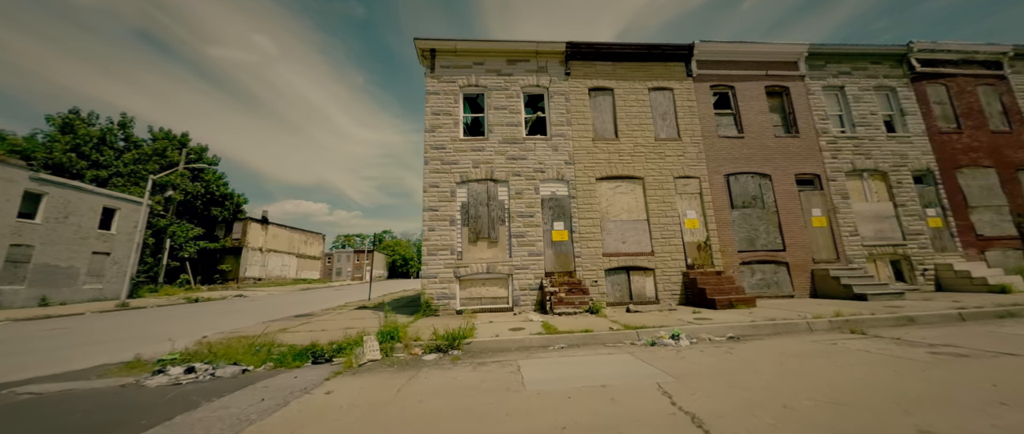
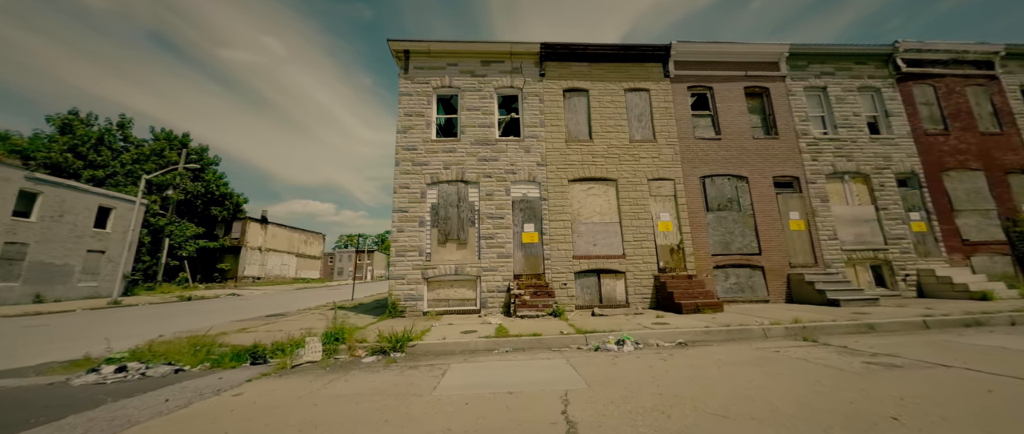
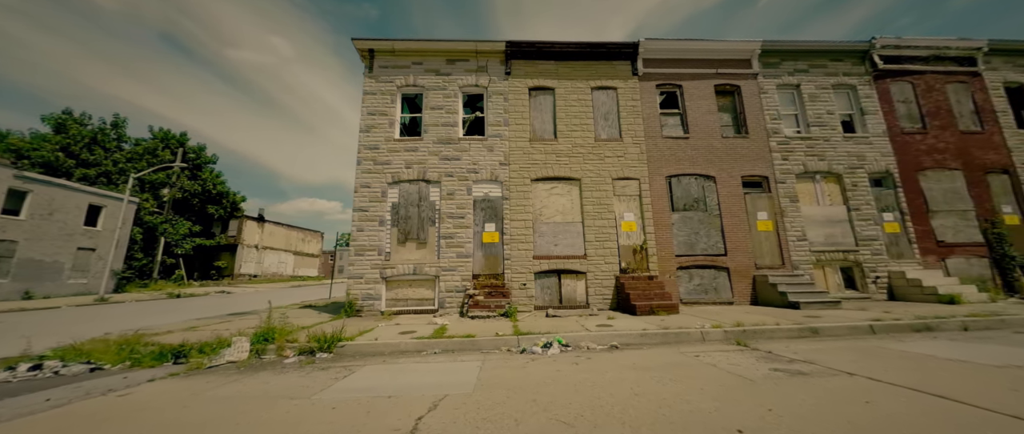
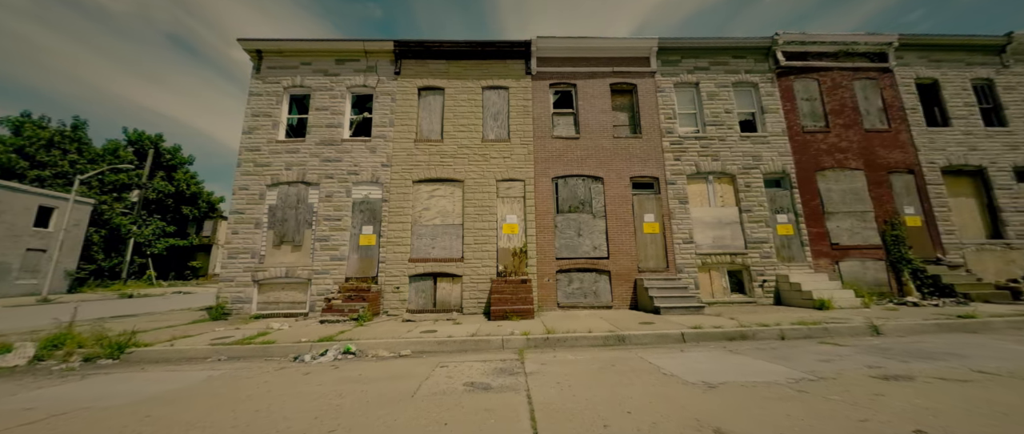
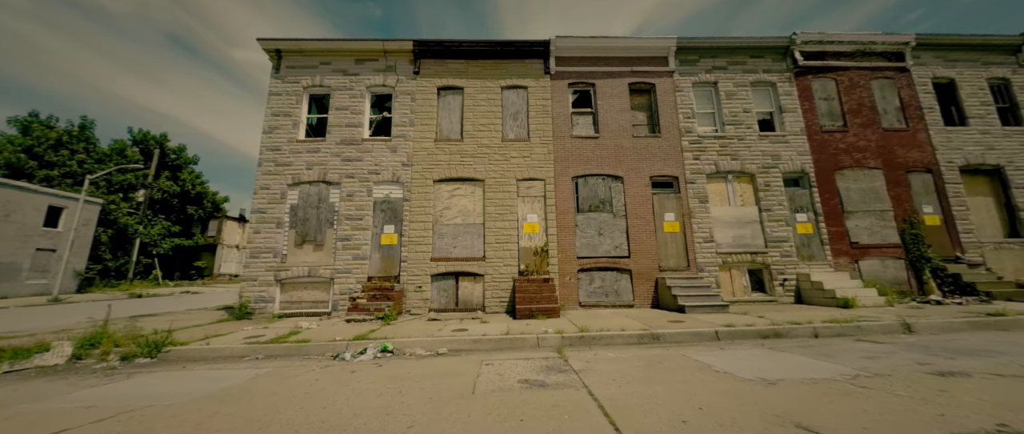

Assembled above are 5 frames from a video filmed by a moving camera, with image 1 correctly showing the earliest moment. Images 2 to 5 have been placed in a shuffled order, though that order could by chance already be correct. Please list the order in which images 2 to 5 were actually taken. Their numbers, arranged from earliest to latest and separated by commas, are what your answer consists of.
2, 3, 5, 4
